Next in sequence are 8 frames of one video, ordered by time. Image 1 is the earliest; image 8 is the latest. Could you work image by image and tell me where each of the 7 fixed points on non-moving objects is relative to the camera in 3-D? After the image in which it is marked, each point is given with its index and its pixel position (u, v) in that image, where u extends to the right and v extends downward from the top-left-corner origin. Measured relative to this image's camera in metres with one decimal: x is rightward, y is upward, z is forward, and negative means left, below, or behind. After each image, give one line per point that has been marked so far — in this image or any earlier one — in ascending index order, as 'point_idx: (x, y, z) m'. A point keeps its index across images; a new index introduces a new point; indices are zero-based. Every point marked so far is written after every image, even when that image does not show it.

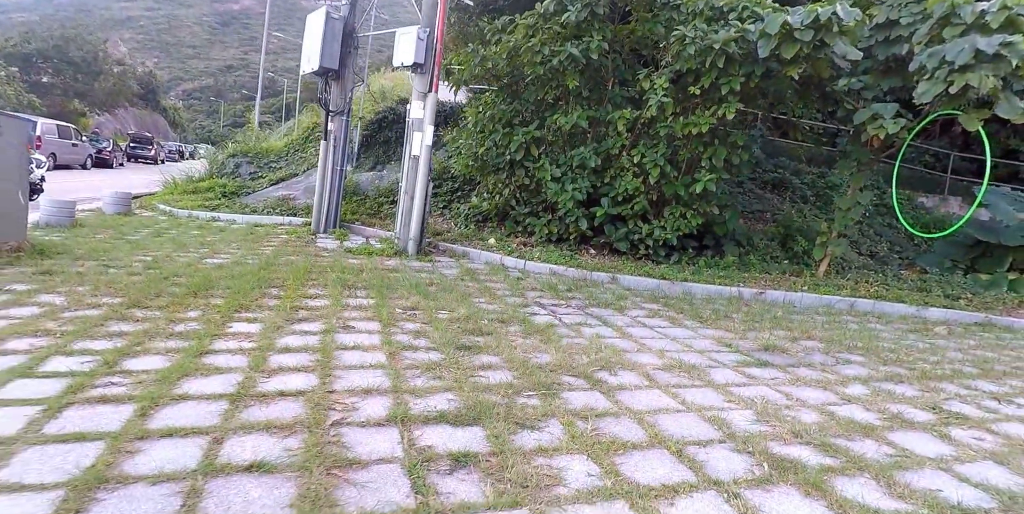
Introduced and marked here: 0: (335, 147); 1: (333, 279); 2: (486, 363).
0: (-1.9, +1.2, +6.3) m
1: (-1.3, -0.2, +4.1) m
2: (-0.1, -0.5, +2.6) m
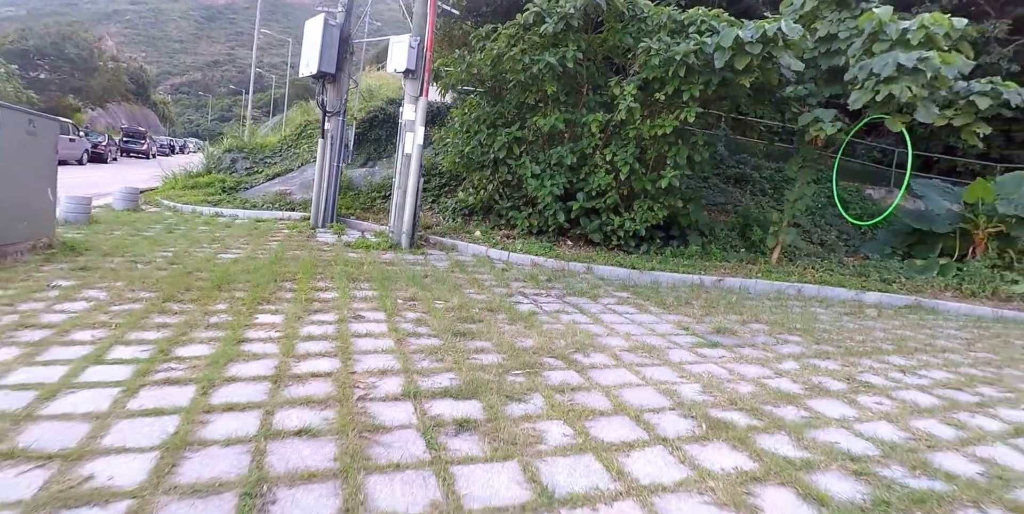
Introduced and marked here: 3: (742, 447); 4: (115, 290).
0: (-2.1, +1.3, +6.7) m
1: (-1.4, -0.1, +4.6) m
2: (-0.2, -0.5, +3.1) m
3: (+0.9, -0.7, +2.2) m
4: (-2.5, -0.2, +3.7) m
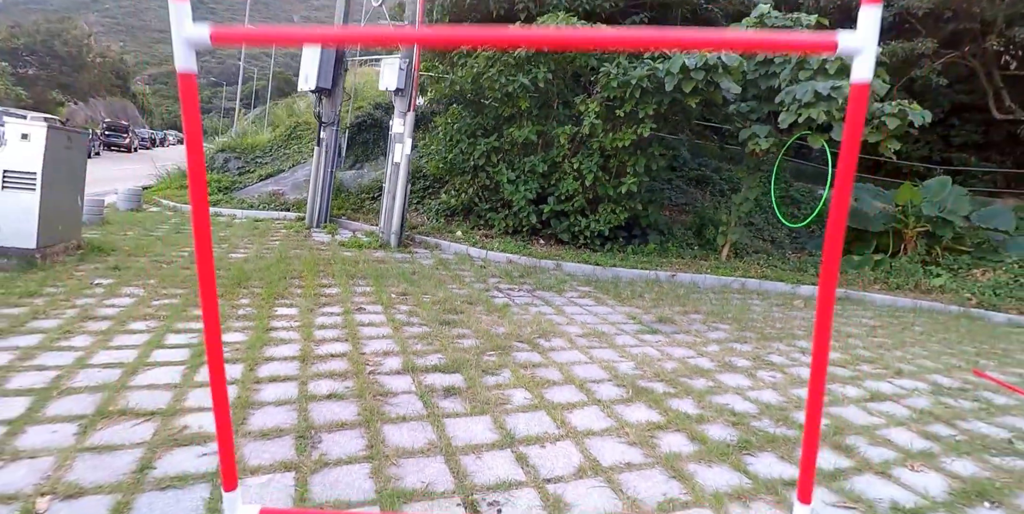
0: (-2.4, +1.3, +7.3) m
1: (-1.6, -0.1, +5.2) m
2: (-0.3, -0.5, +3.8) m
3: (+0.7, -0.8, +2.9) m
4: (-2.7, -0.2, +4.3) m
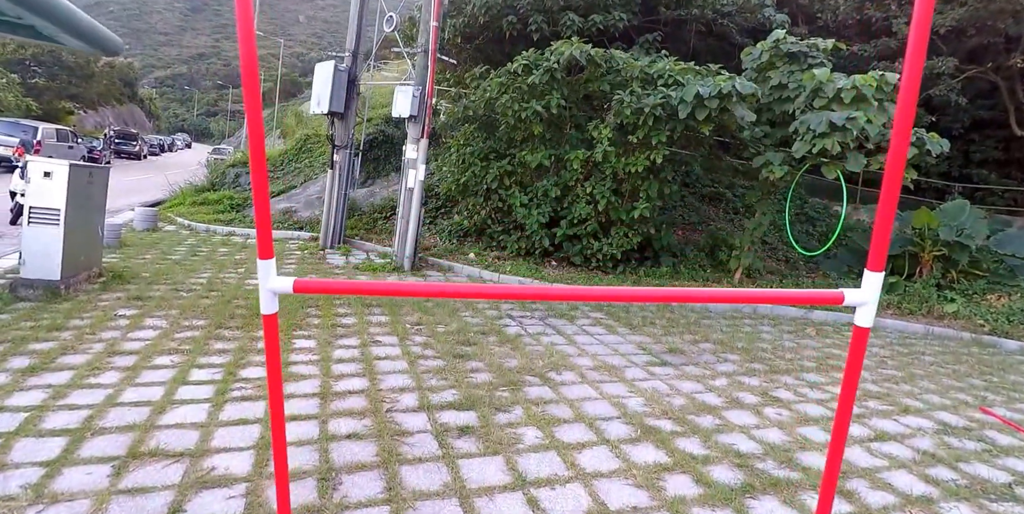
0: (-2.3, +1.1, +7.5) m
1: (-1.5, -0.4, +5.3) m
2: (-0.3, -0.7, +3.9) m
3: (+0.8, -1.0, +3.0) m
4: (-2.6, -0.5, +4.4) m
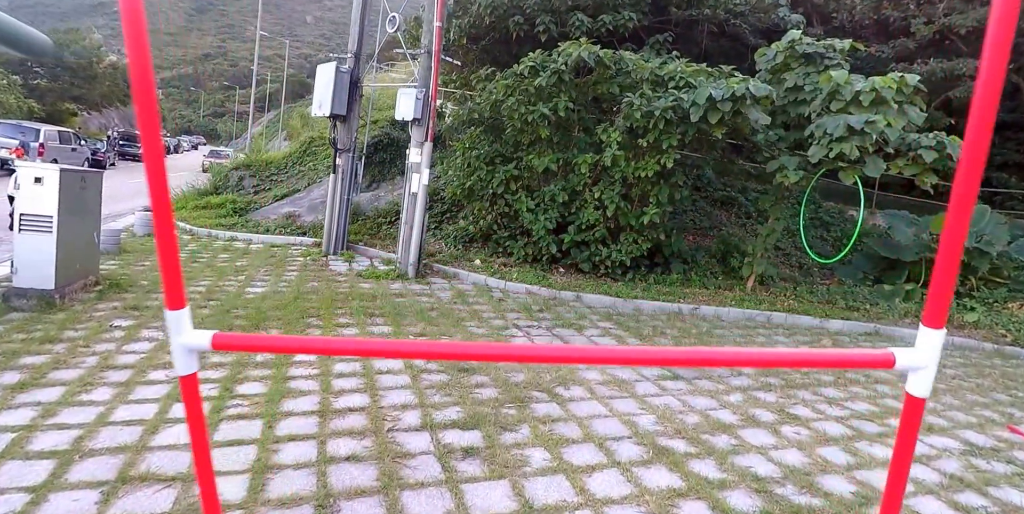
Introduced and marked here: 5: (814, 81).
0: (-2.2, +1.0, +7.3) m
1: (-1.4, -0.4, +5.2) m
2: (-0.2, -0.8, +3.7) m
3: (+0.8, -1.1, +2.8) m
4: (-2.6, -0.5, +4.3) m
5: (+3.0, +1.8, +5.7) m
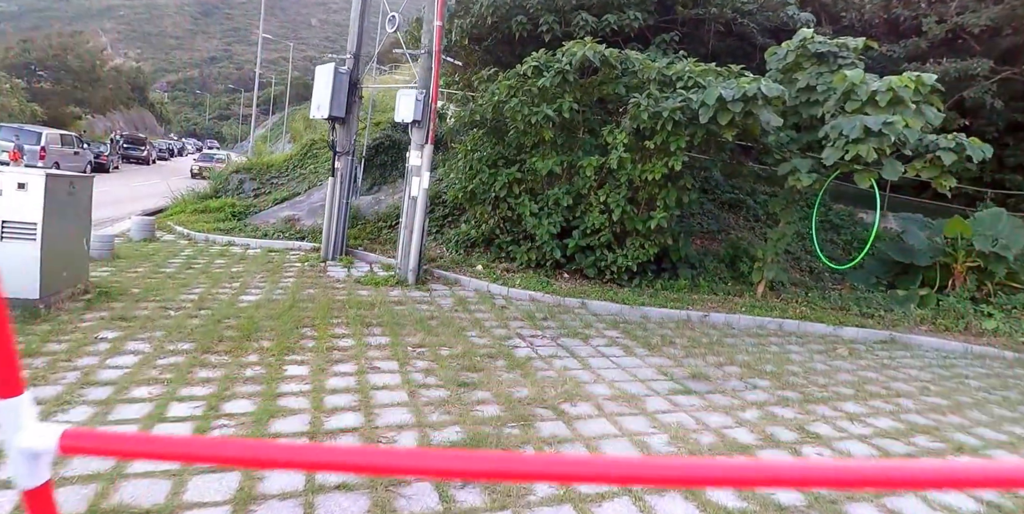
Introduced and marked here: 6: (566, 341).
0: (-2.1, +0.9, +7.2) m
1: (-1.4, -0.5, +5.0) m
2: (-0.2, -0.9, +3.6) m
3: (+0.8, -1.1, +2.6) m
4: (-2.5, -0.6, +4.1) m
5: (+3.0, +1.7, +5.5) m
6: (+0.5, -0.7, +4.9) m
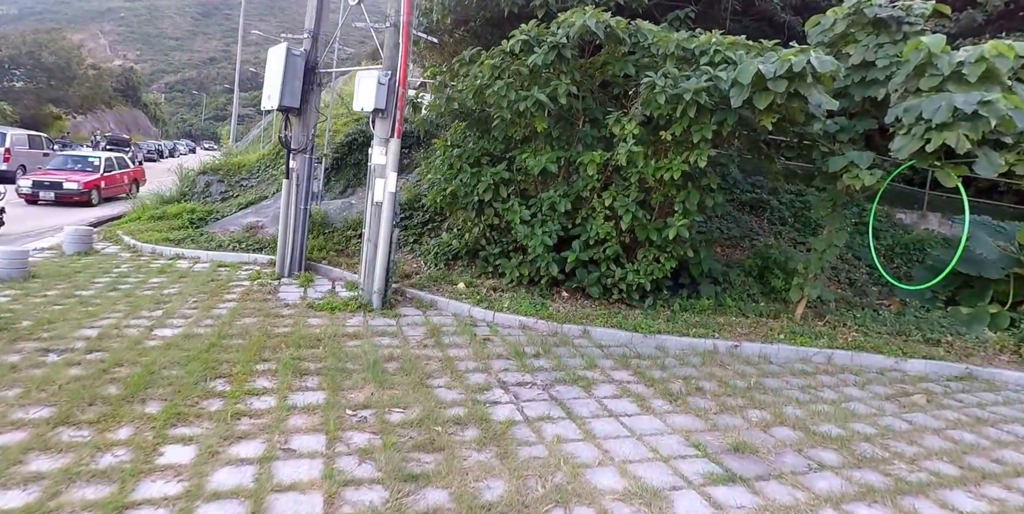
0: (-2.3, +0.7, +6.1) m
1: (-1.5, -0.7, +3.9) m
2: (-0.3, -1.0, +2.4) m
3: (+0.7, -1.3, +1.5) m
4: (-2.7, -0.8, +3.0) m
5: (+2.9, +1.6, +4.4) m
6: (+0.3, -0.9, +3.8) m
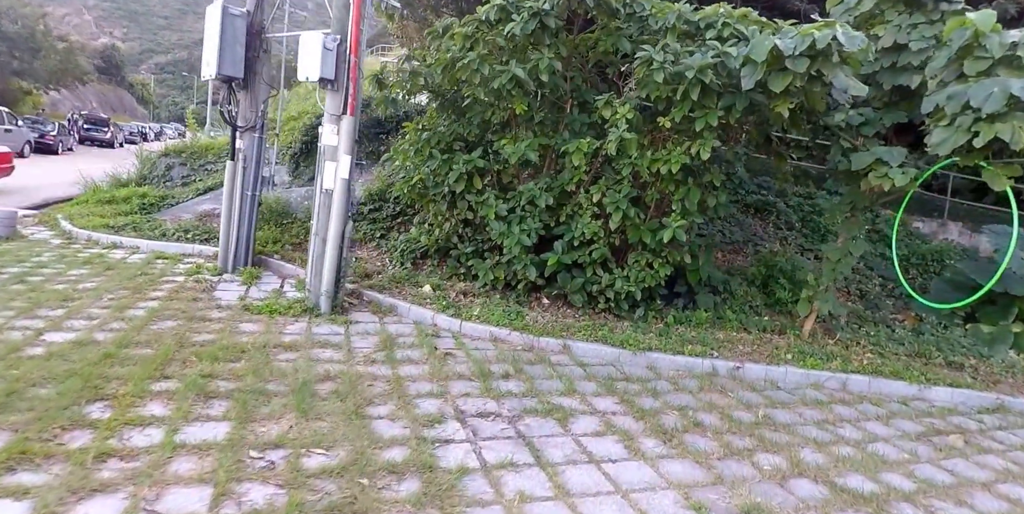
0: (-2.5, +0.8, +5.3) m
1: (-1.7, -0.7, +3.2) m
2: (-0.5, -1.0, +1.7) m
3: (+0.5, -1.3, +0.8) m
4: (-2.9, -0.7, +2.3) m
5: (+2.7, +1.5, +3.7) m
6: (+0.1, -0.9, +3.1) m
